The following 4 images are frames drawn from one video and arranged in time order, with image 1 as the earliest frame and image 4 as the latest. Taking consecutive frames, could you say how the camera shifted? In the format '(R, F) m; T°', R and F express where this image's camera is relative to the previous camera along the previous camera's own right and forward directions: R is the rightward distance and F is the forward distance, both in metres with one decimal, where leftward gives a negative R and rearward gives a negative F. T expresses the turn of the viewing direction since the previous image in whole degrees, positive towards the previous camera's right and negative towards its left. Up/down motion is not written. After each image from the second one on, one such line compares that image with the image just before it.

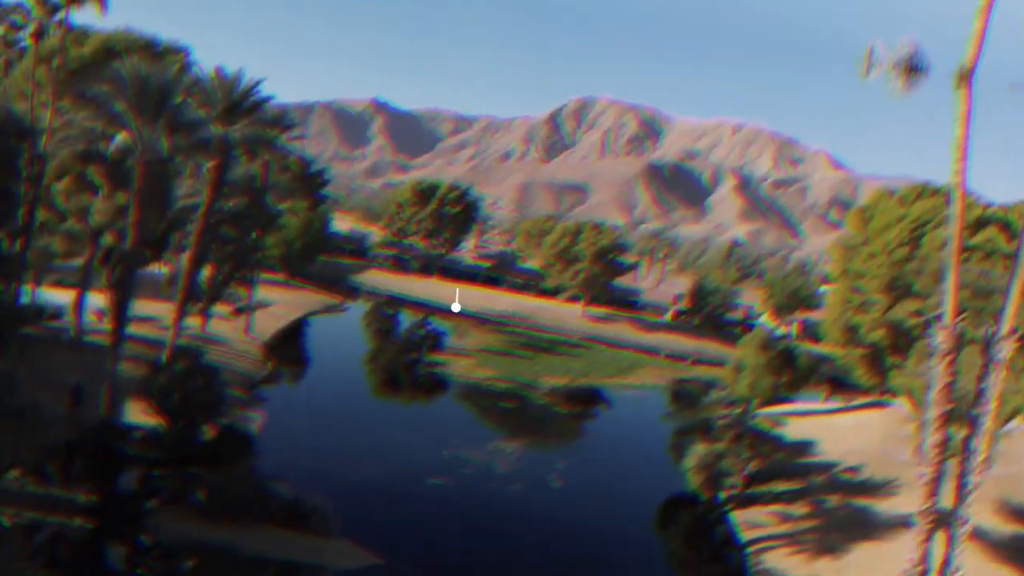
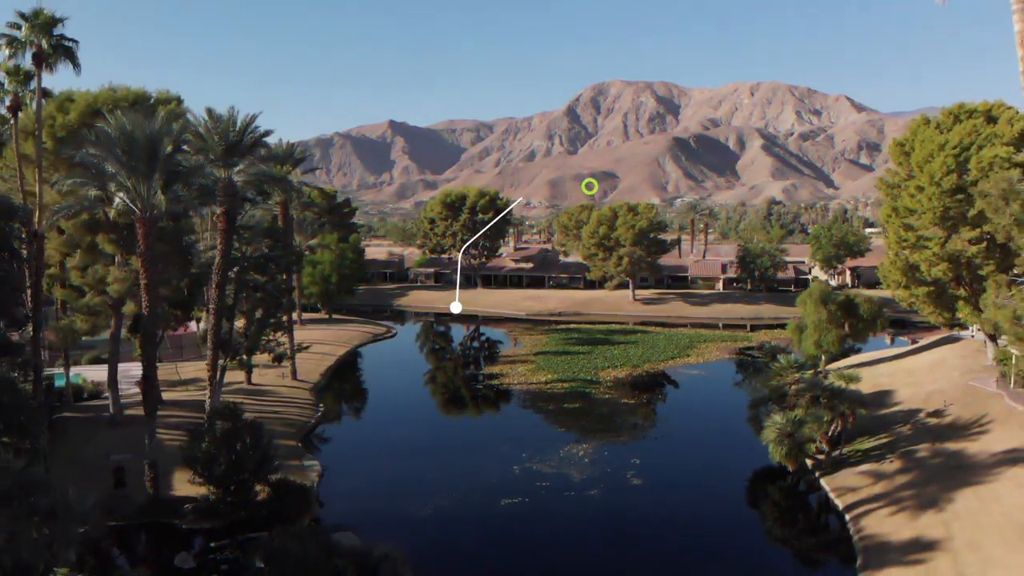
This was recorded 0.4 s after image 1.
(+1.5, +2.9) m; -4°
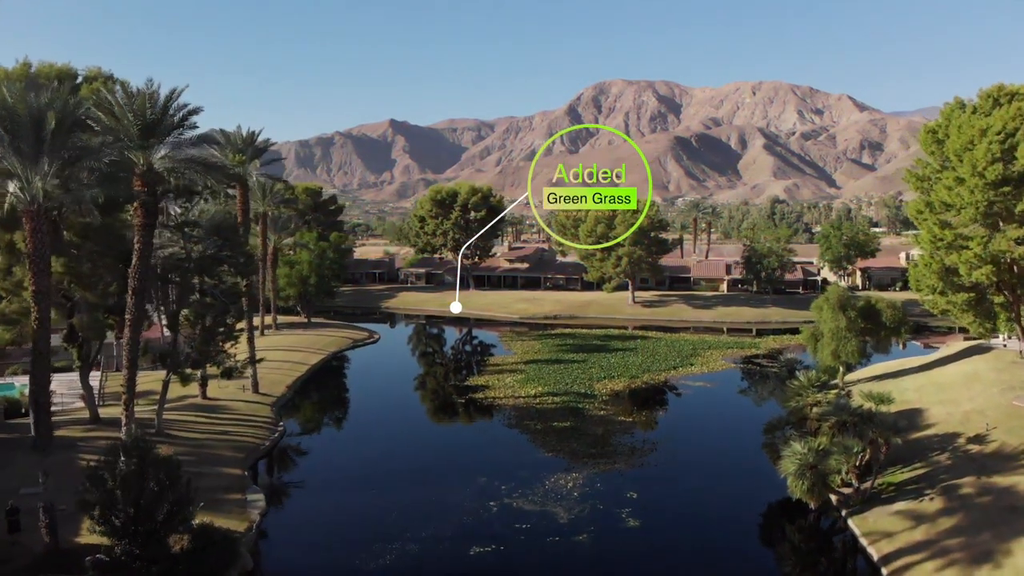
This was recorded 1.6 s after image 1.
(+2.2, +9.7) m; 0°
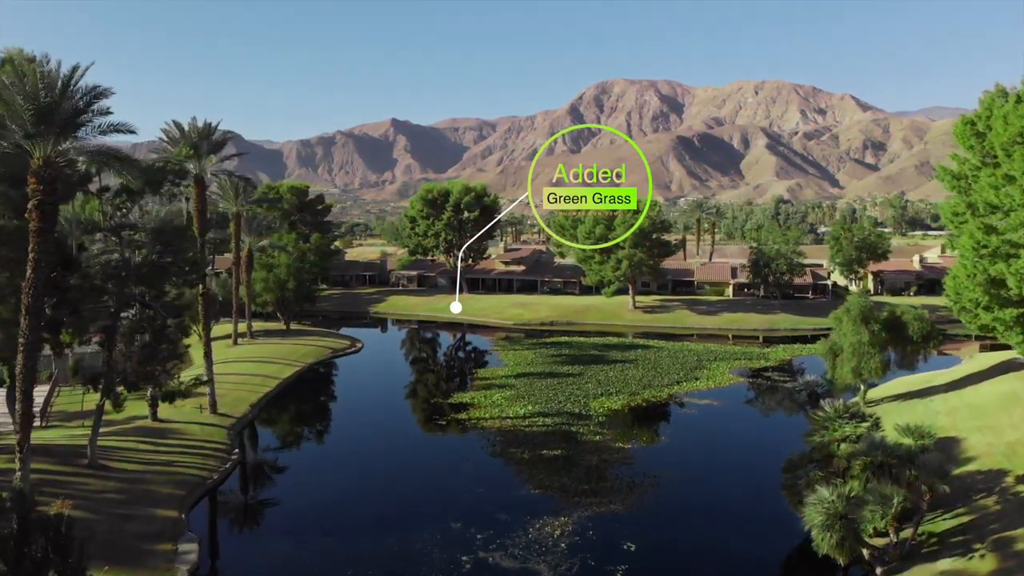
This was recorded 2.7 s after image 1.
(+1.9, +8.8) m; 0°
